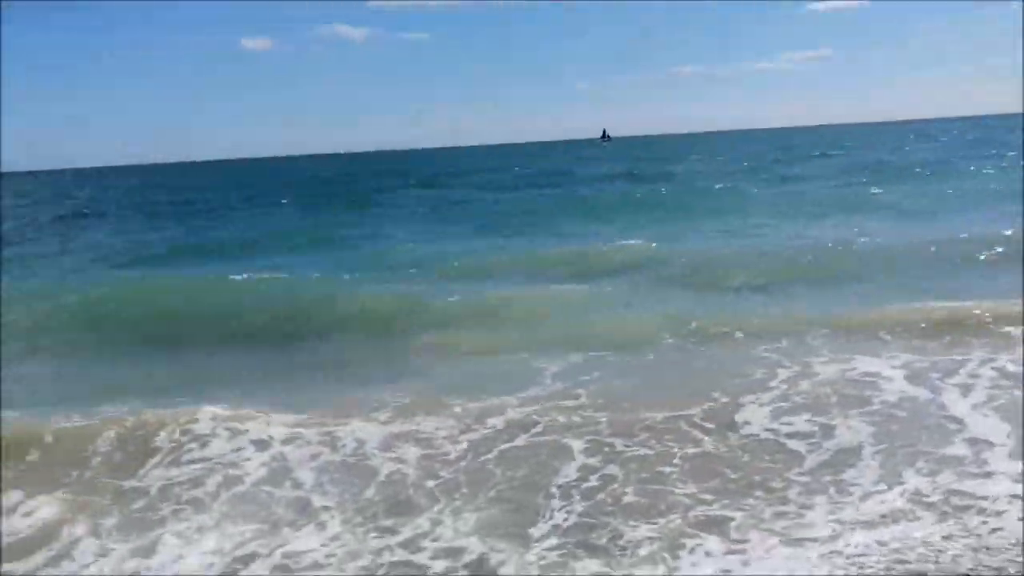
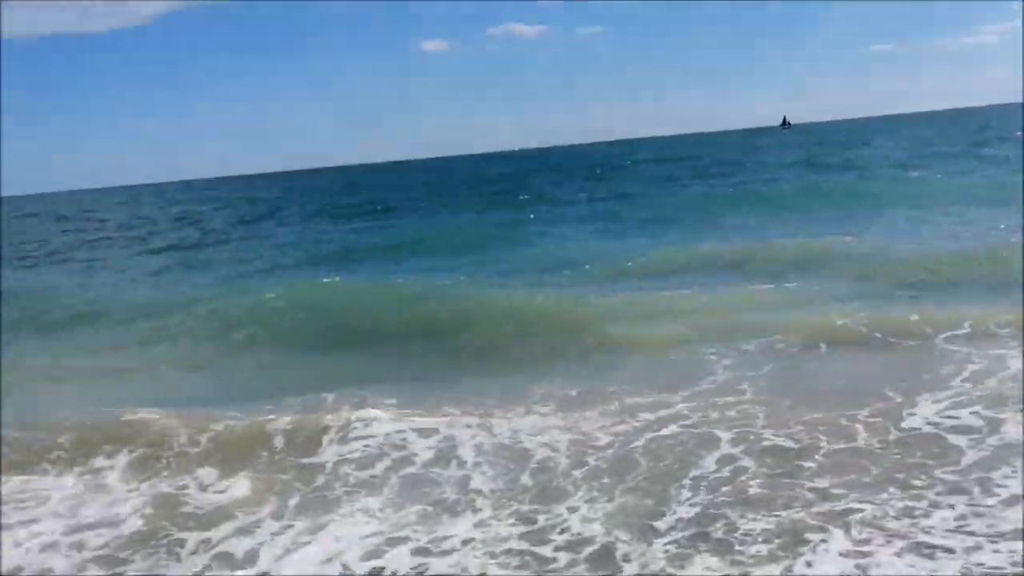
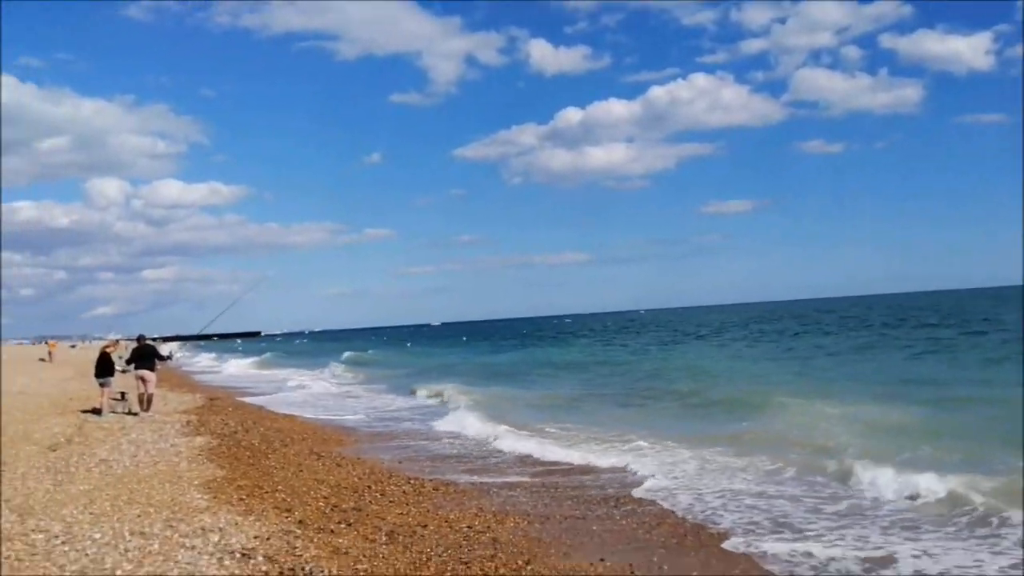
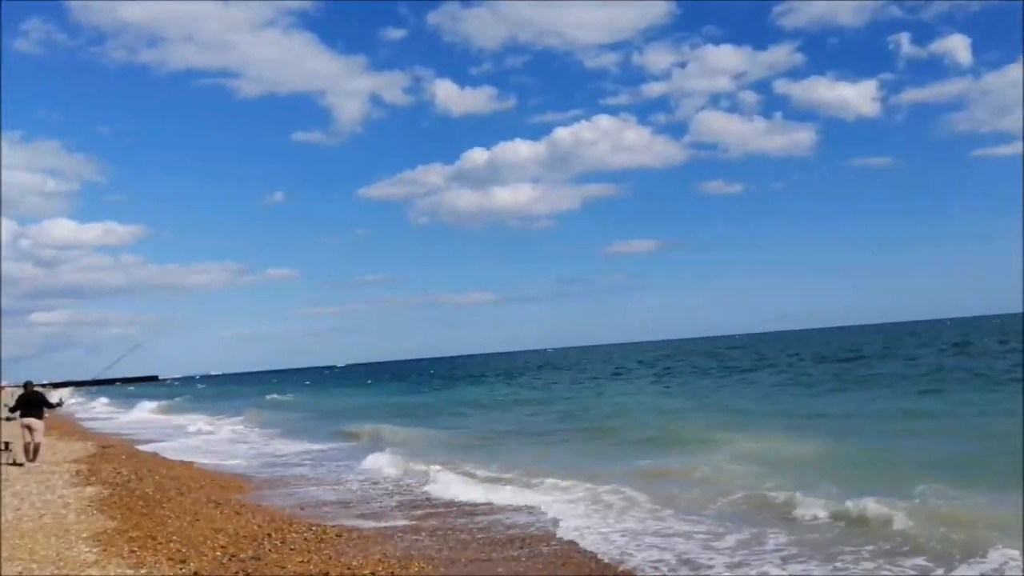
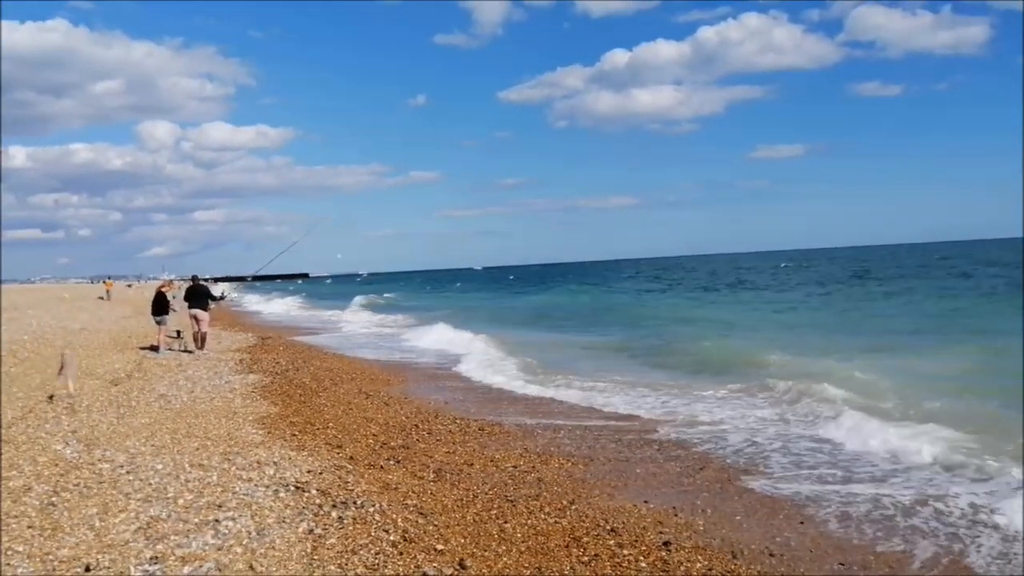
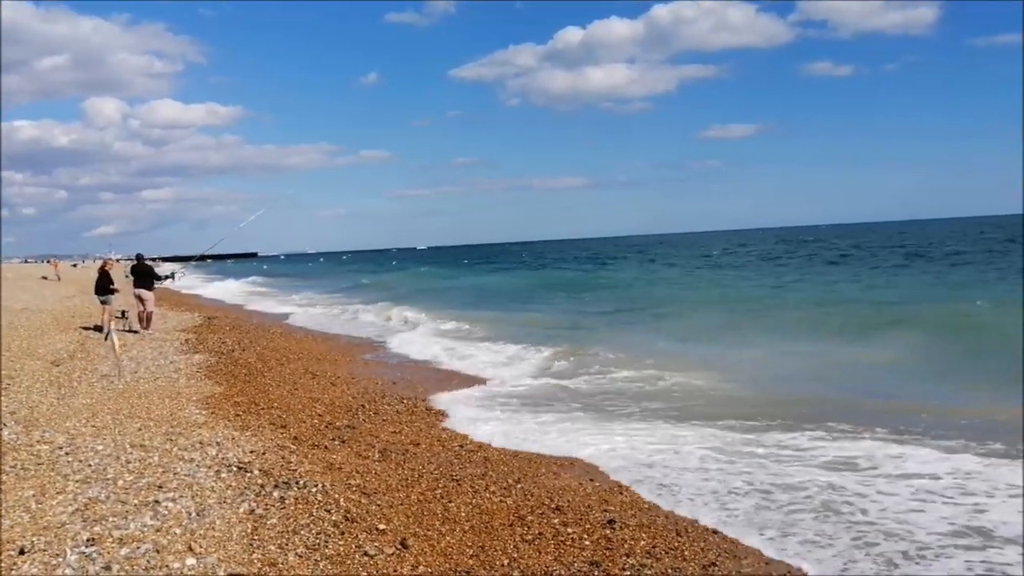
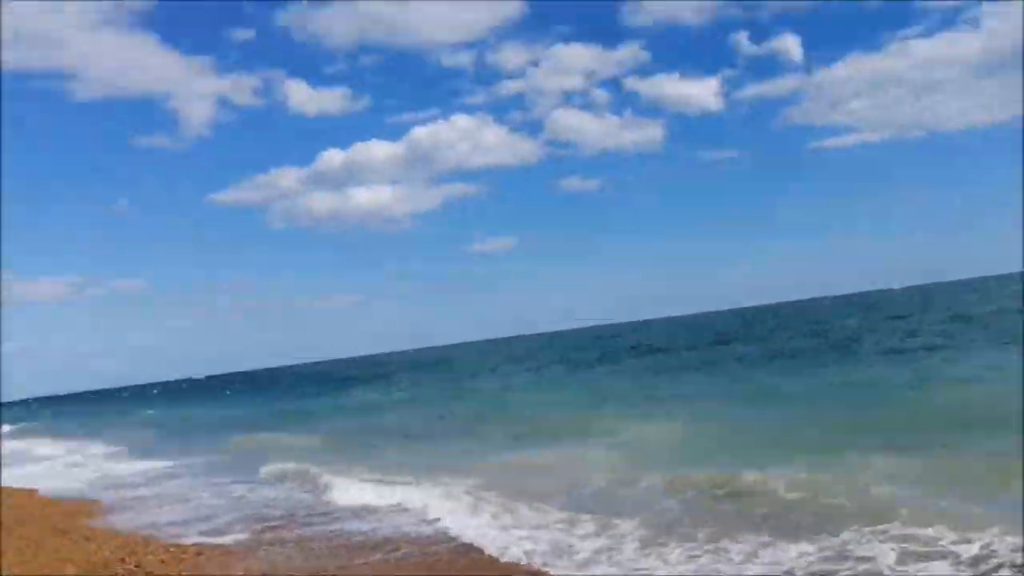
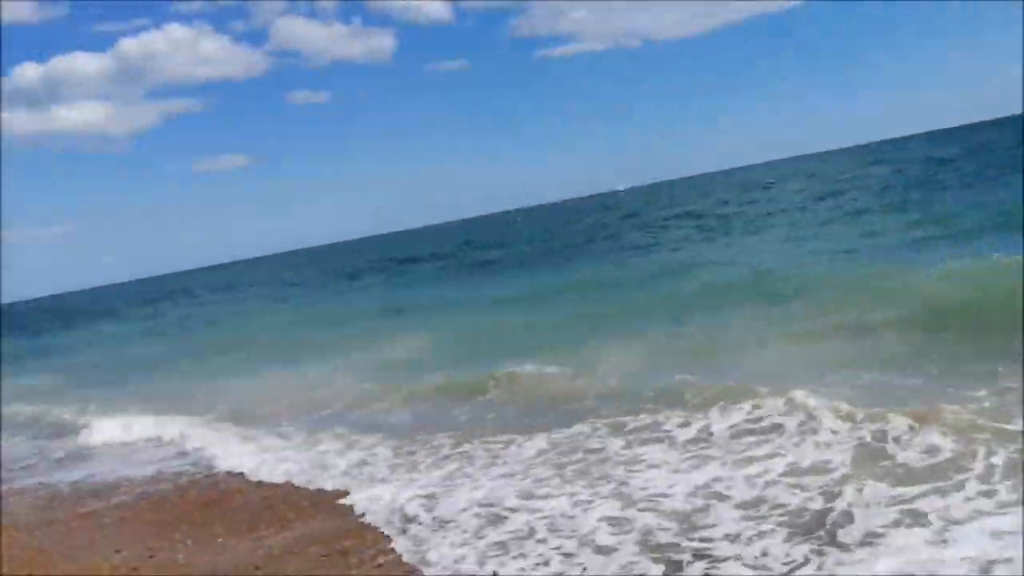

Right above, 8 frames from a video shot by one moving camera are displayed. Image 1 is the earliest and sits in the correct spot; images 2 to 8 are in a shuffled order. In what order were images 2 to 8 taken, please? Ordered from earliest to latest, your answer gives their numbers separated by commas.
2, 8, 7, 4, 3, 5, 6
